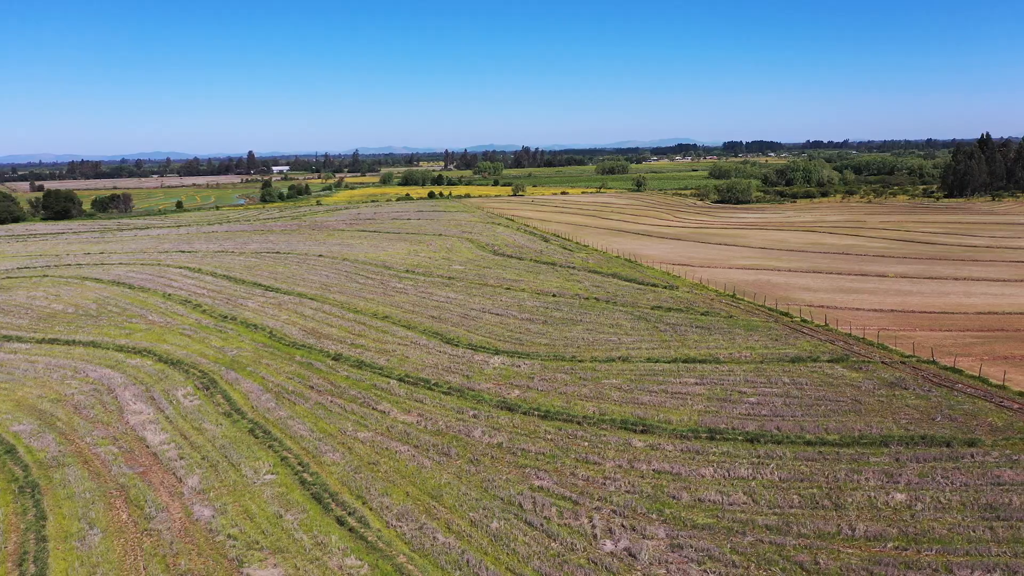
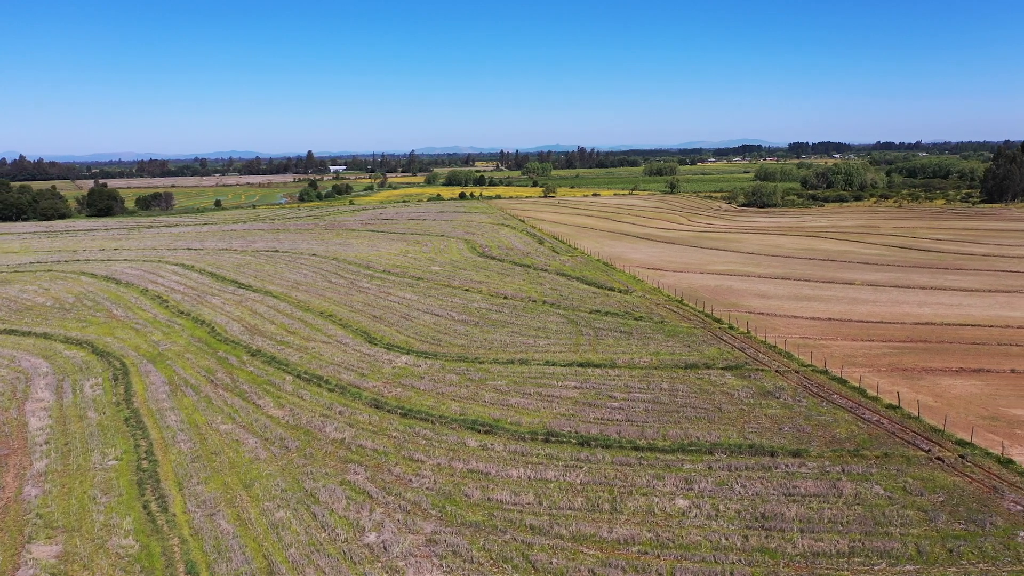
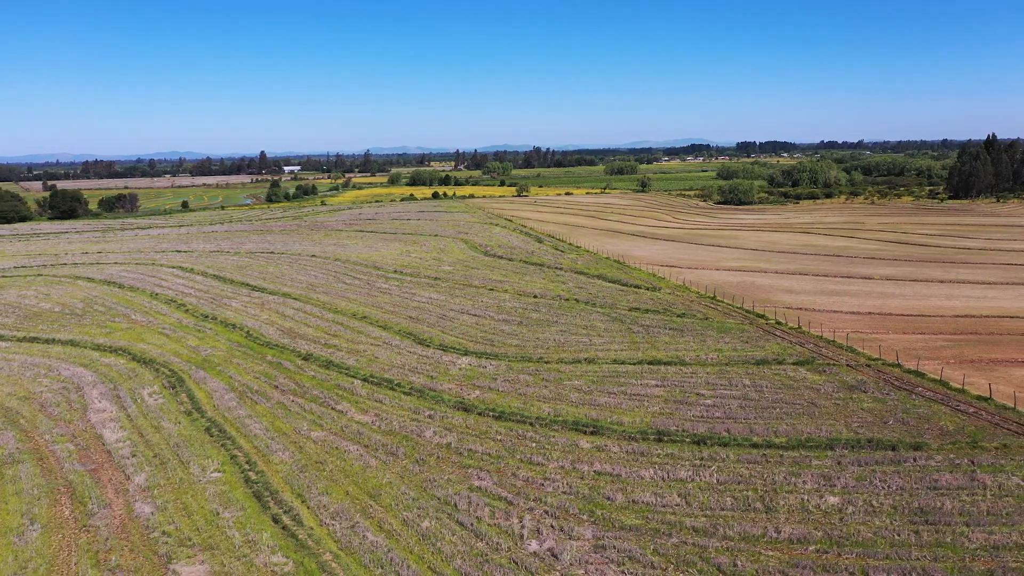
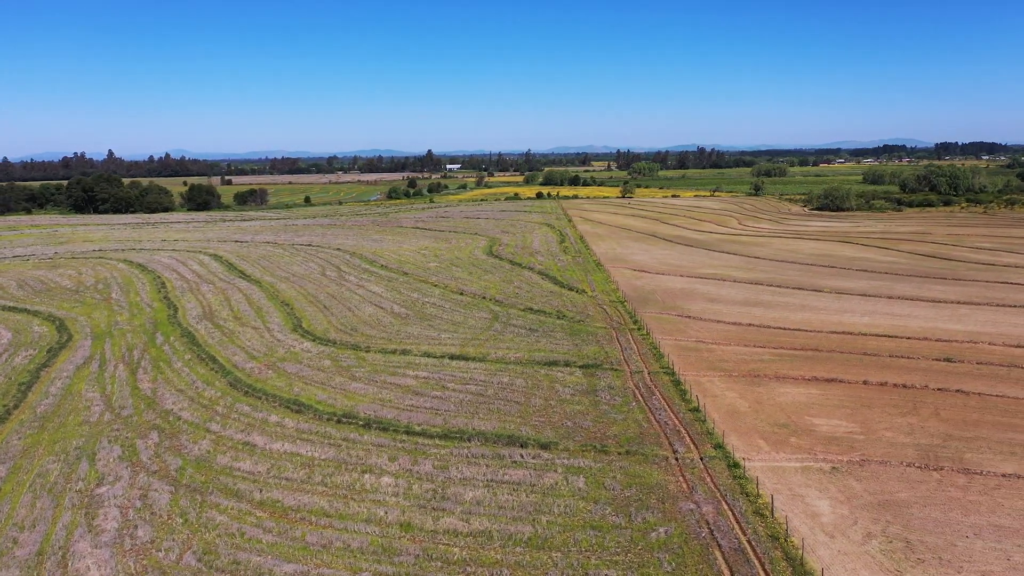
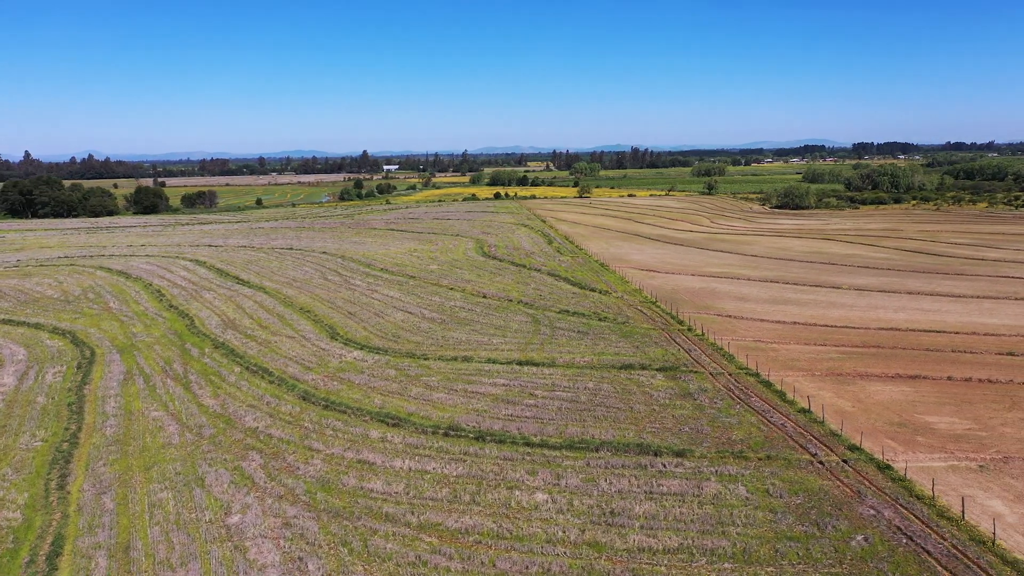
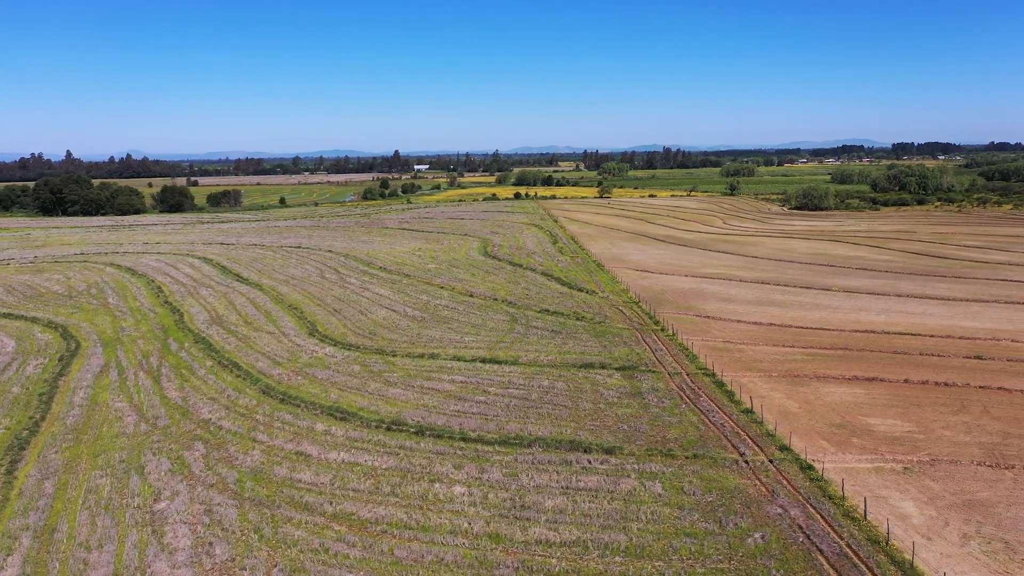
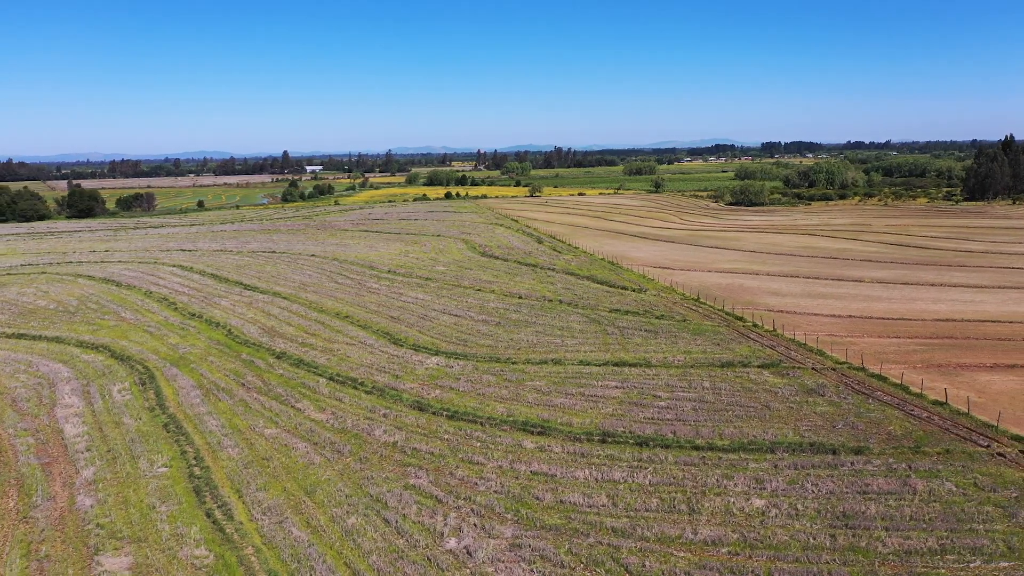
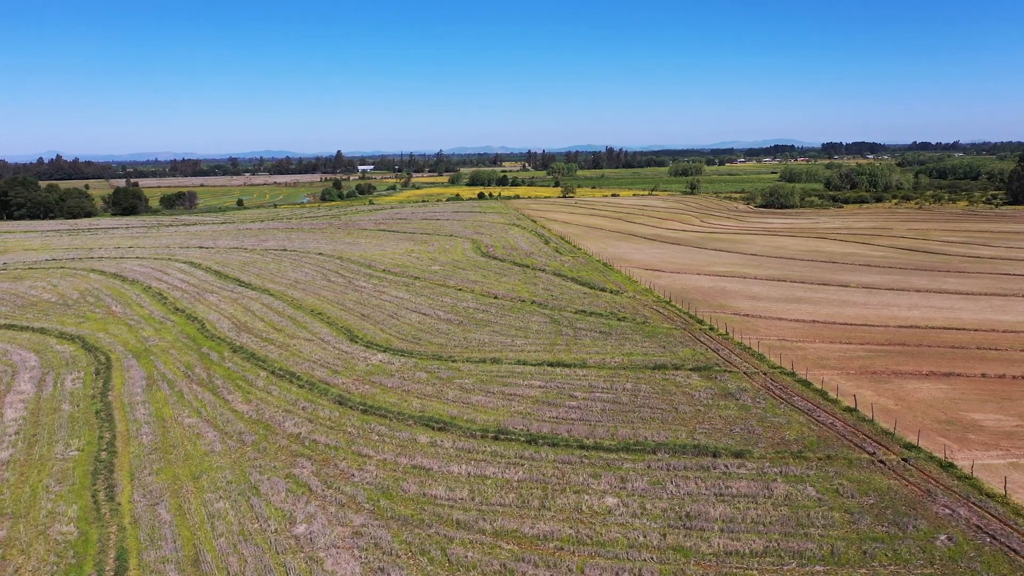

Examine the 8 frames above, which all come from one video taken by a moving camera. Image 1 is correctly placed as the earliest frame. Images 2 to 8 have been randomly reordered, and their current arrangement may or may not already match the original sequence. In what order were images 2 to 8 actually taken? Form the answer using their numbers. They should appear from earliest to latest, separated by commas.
3, 7, 2, 8, 5, 6, 4
